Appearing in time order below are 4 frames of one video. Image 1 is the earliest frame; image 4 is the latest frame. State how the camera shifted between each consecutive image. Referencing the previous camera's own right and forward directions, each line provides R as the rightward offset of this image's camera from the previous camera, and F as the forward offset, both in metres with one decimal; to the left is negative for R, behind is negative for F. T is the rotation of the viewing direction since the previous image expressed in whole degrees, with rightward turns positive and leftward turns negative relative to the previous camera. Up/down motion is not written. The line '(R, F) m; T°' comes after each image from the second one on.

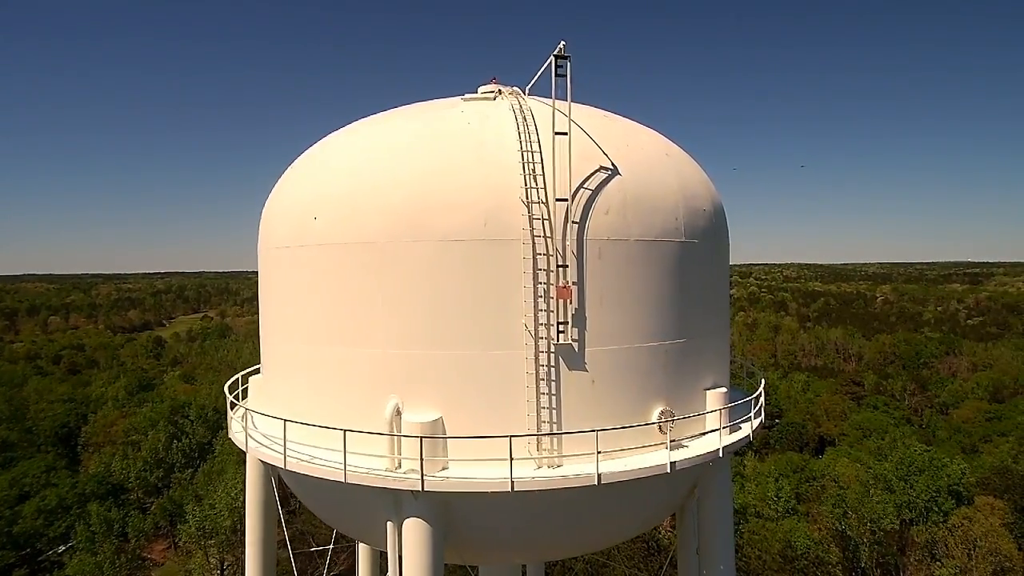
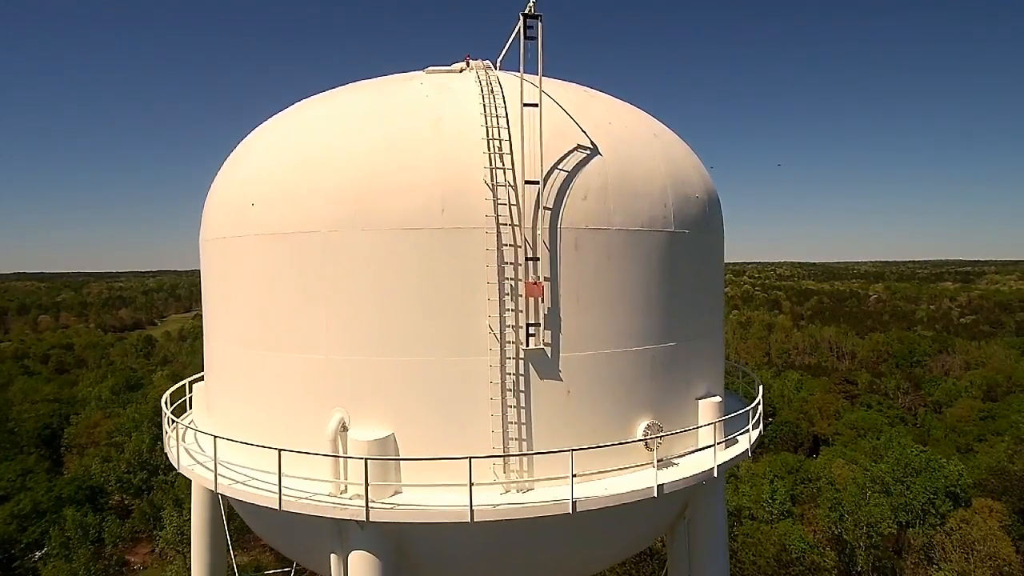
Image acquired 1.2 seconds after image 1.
(+0.4, +1.4) m; 0°
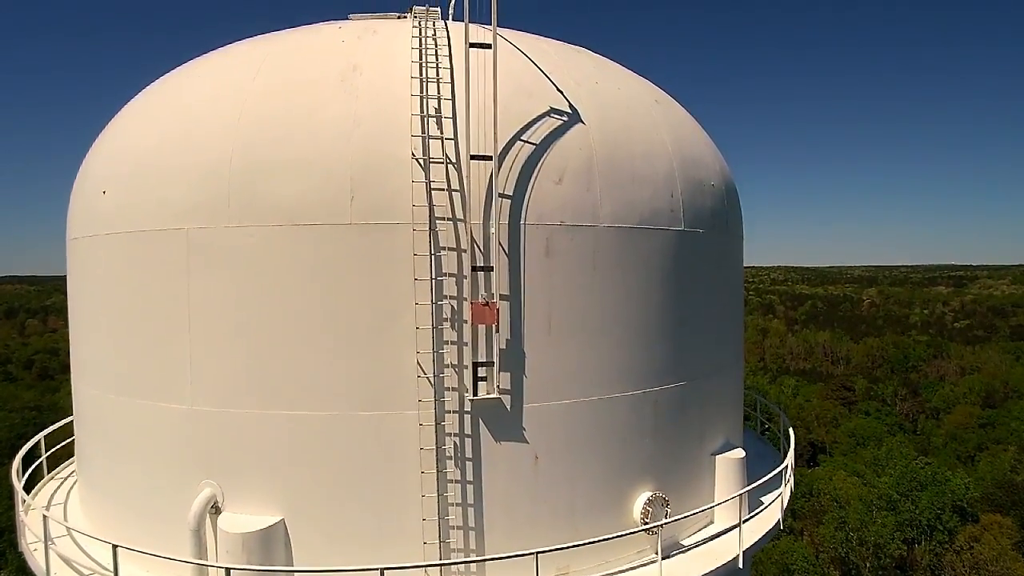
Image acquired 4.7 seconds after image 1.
(+0.5, +2.8) m; 0°
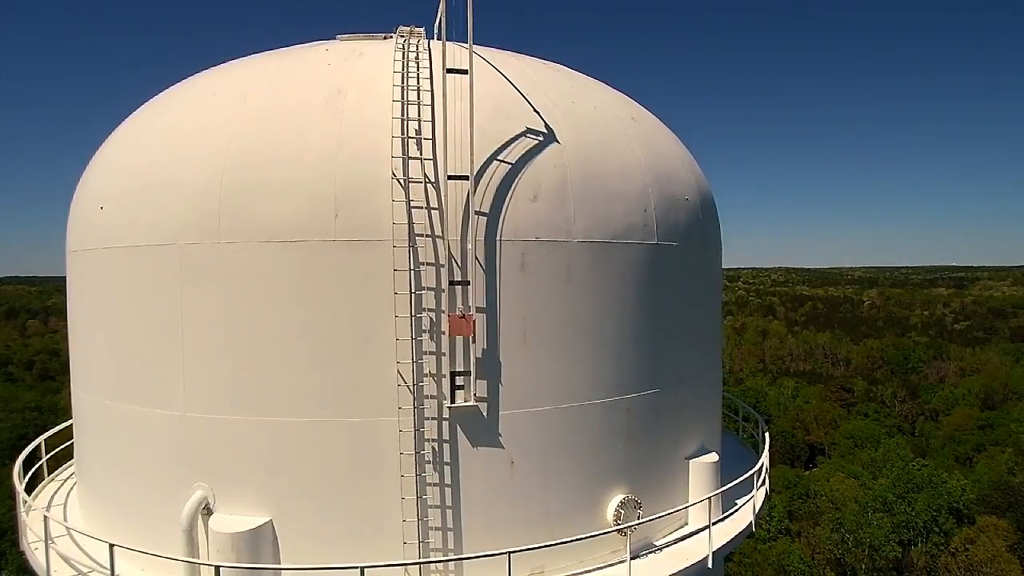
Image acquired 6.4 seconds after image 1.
(+0.2, -0.3) m; 0°
